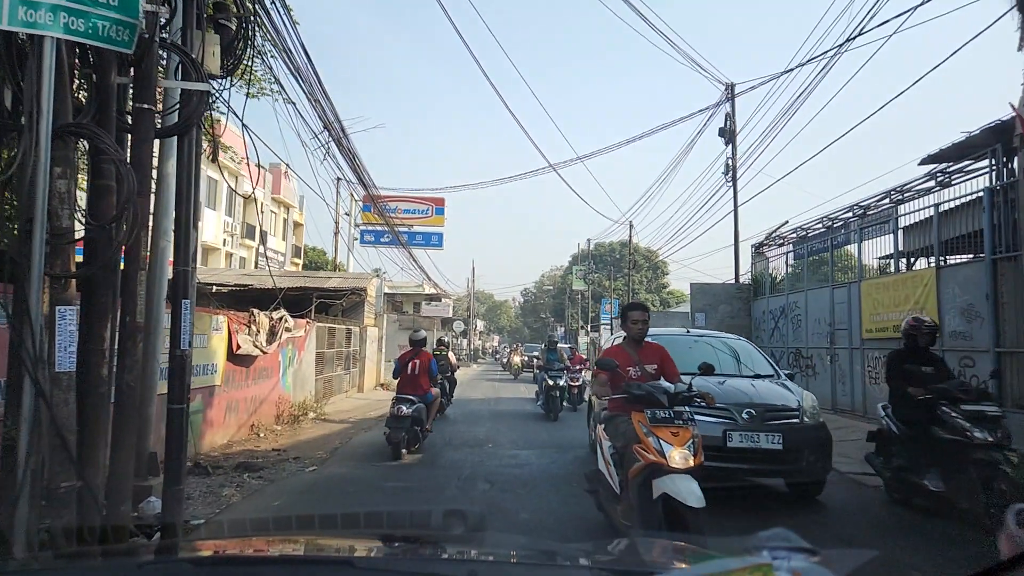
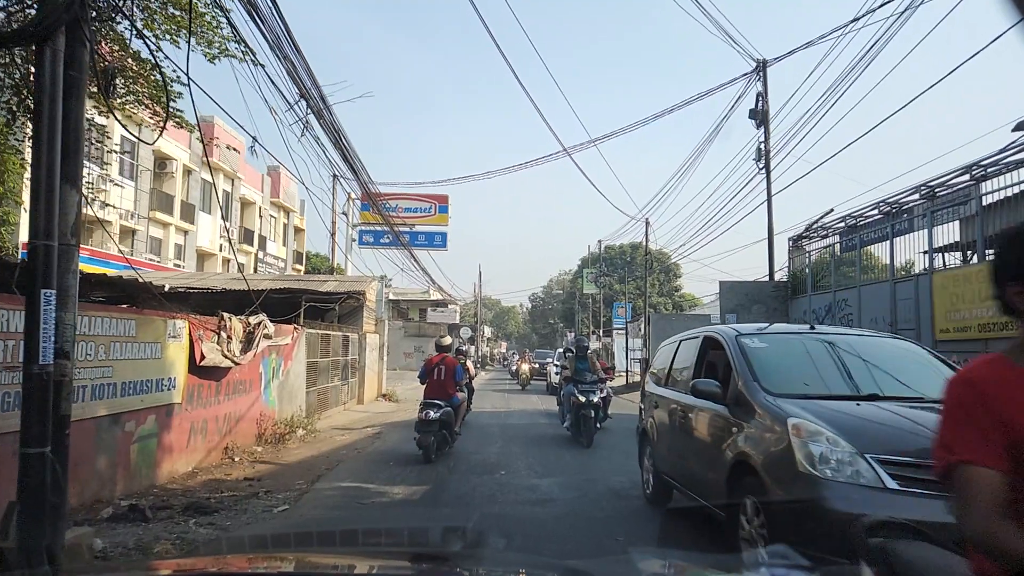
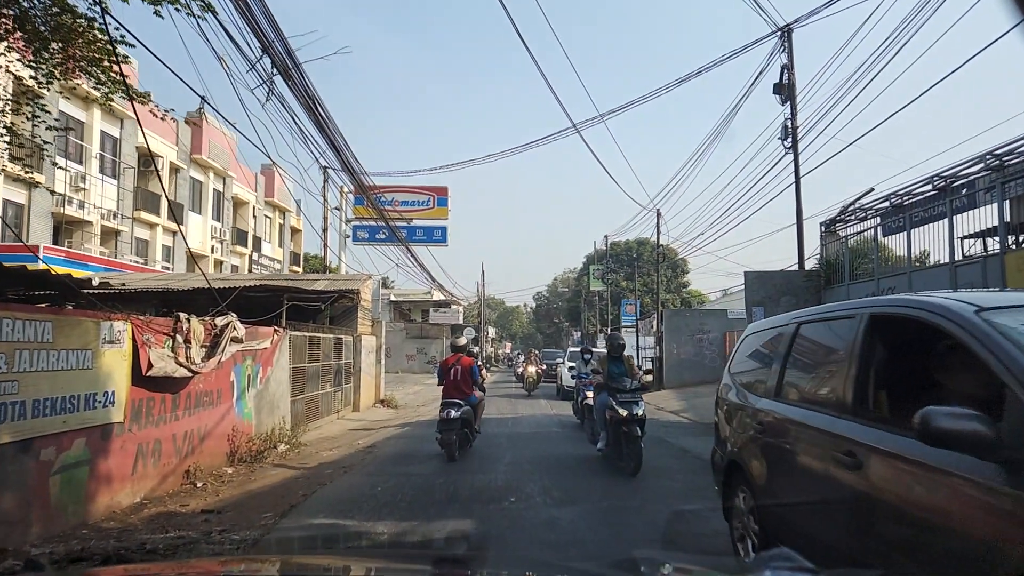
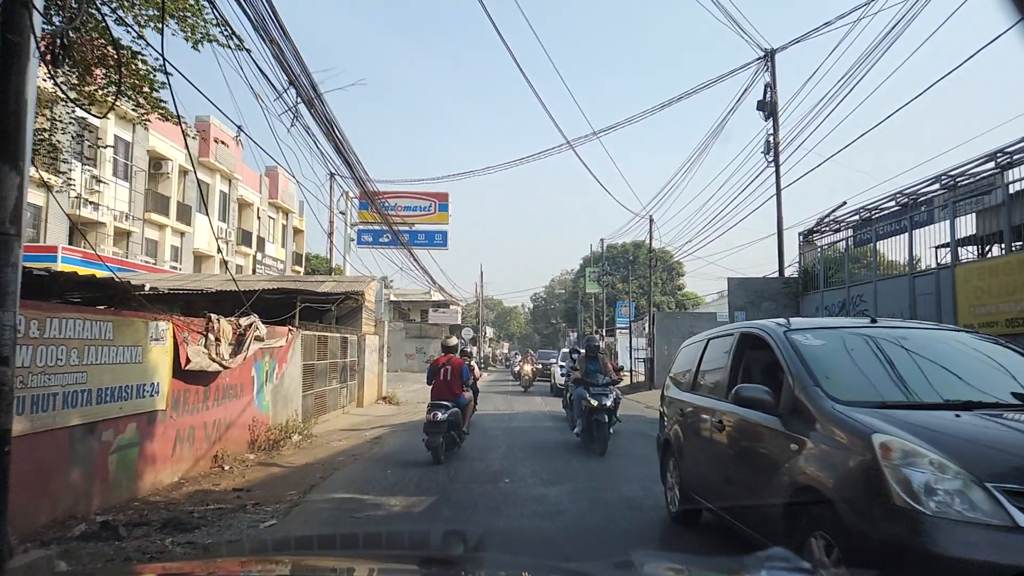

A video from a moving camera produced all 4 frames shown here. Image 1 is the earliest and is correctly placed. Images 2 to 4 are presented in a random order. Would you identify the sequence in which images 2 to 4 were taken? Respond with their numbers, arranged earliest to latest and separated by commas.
2, 4, 3
